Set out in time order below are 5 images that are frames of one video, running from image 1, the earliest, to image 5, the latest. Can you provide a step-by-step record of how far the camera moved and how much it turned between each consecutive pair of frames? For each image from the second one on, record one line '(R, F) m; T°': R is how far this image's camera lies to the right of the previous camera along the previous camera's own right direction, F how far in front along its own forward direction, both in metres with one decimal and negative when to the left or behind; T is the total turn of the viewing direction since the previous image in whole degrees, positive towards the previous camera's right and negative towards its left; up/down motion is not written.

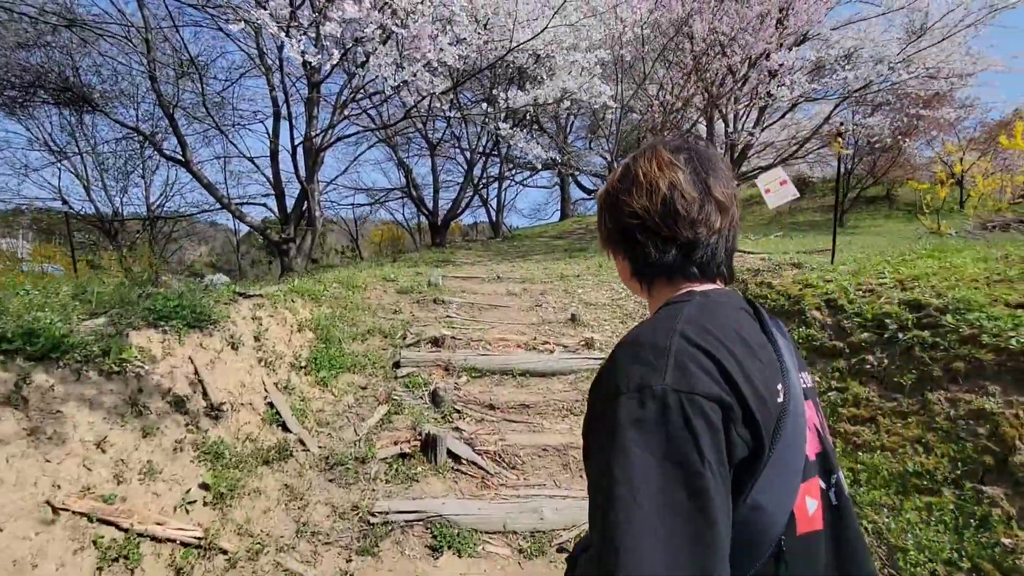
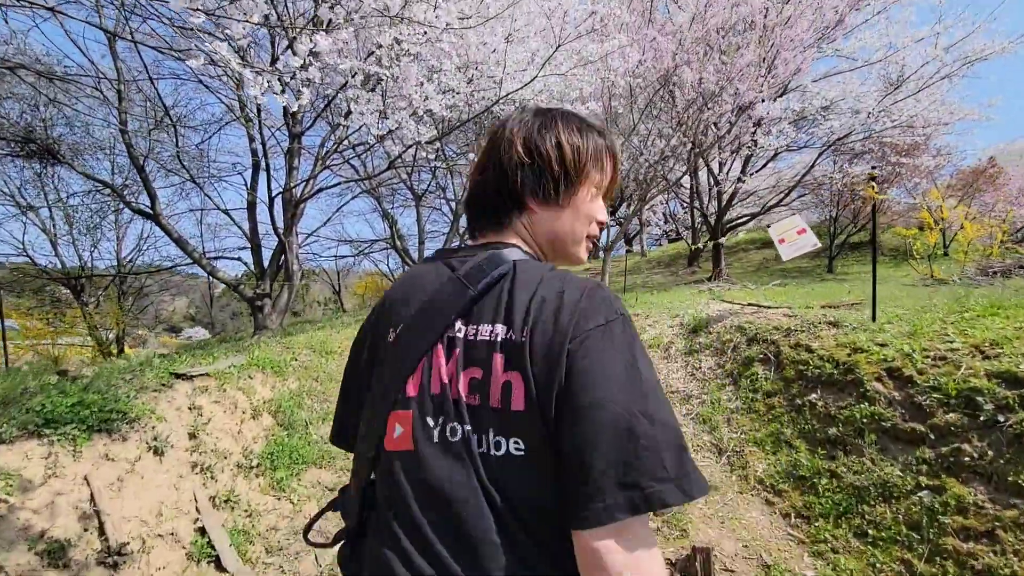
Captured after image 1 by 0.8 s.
(-0.1, +0.5) m; +2°
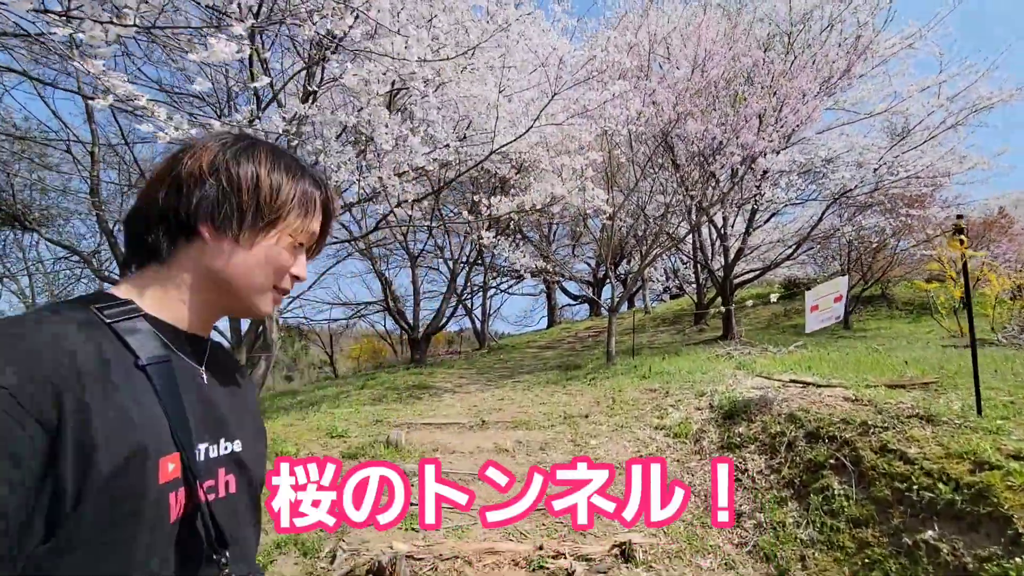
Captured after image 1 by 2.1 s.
(0.0, +0.7) m; 0°
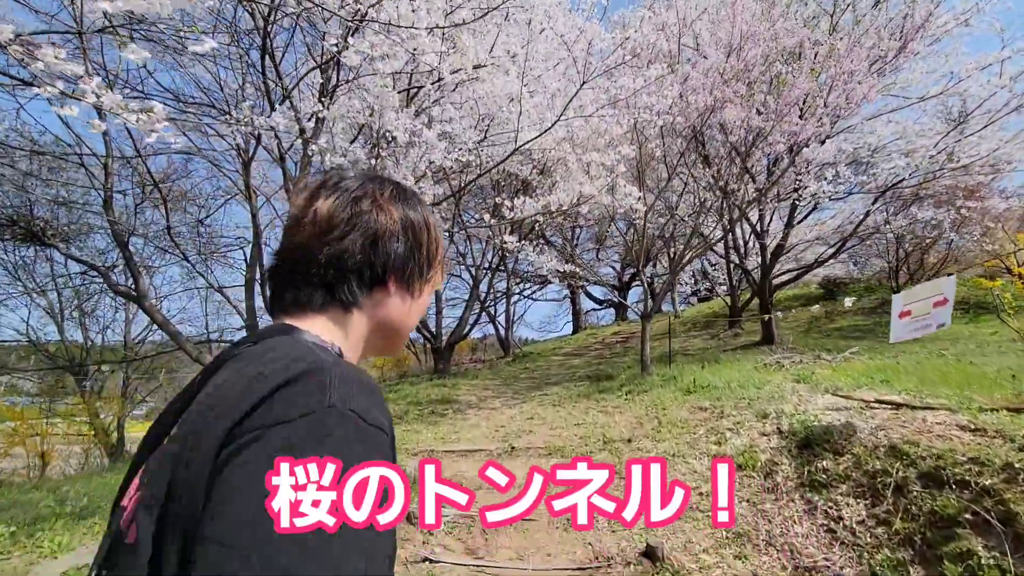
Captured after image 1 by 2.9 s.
(0.0, +0.5) m; -3°
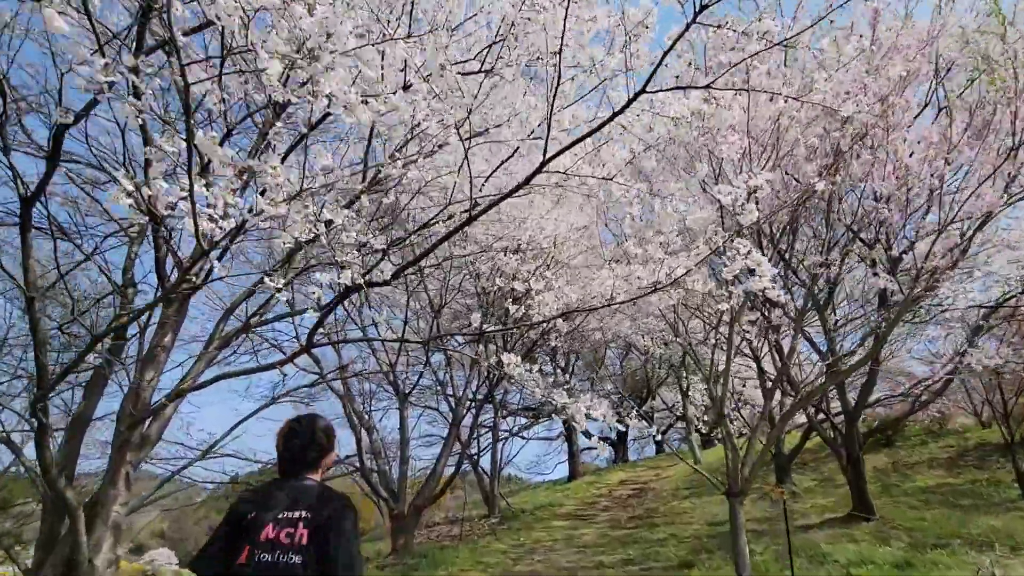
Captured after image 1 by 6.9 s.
(-0.2, +3.1) m; +2°
